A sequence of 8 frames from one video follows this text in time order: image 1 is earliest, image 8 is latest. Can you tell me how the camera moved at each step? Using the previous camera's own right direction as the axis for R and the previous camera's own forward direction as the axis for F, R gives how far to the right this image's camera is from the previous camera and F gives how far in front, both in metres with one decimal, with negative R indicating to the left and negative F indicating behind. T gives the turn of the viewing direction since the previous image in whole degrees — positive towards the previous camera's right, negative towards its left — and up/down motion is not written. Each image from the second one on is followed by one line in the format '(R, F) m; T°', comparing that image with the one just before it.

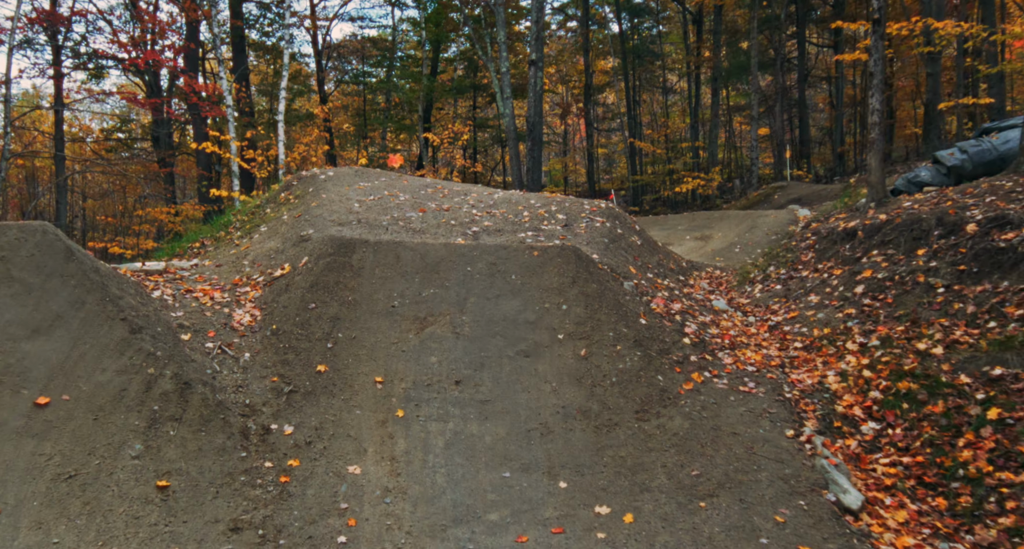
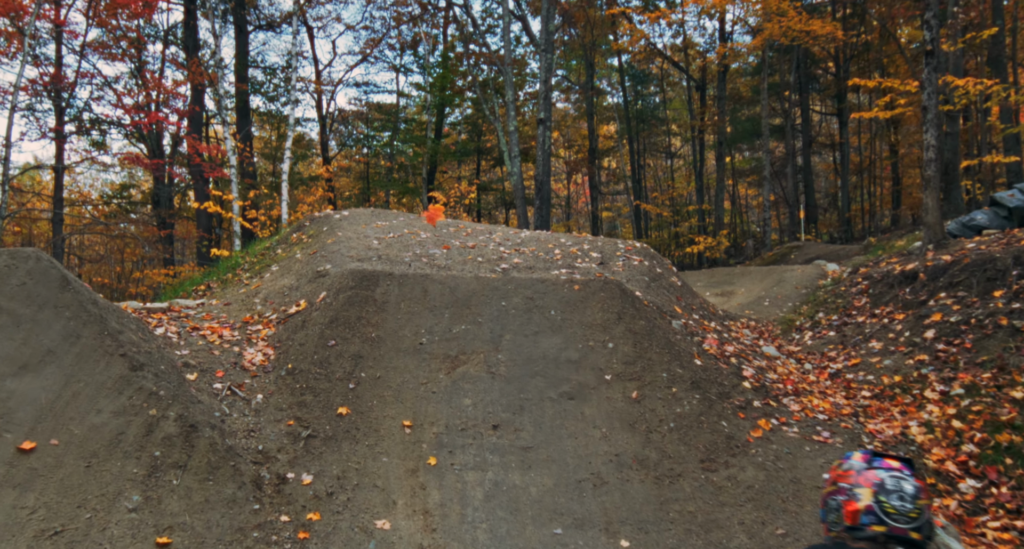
(-0.3, +0.5) m; 0°
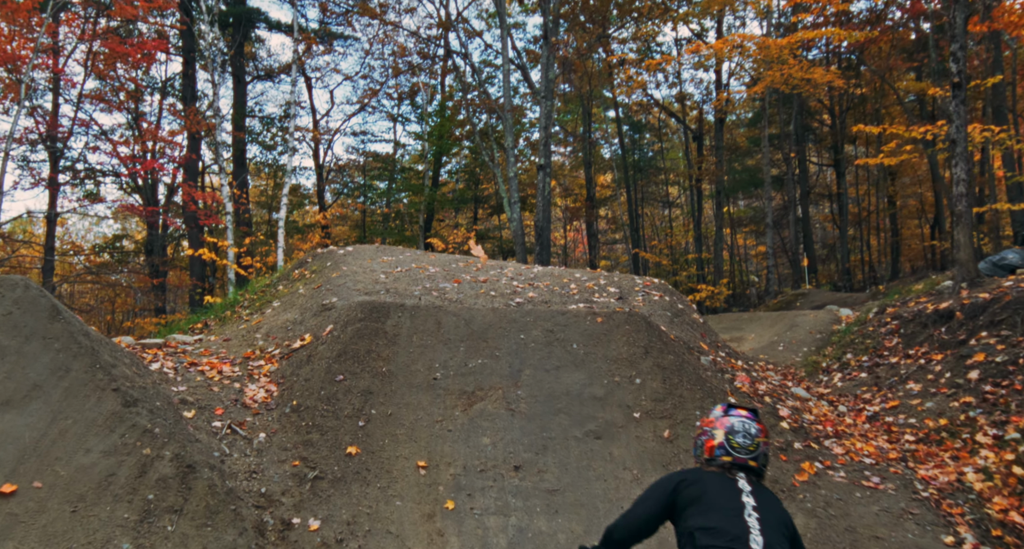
(-0.2, +0.3) m; +1°
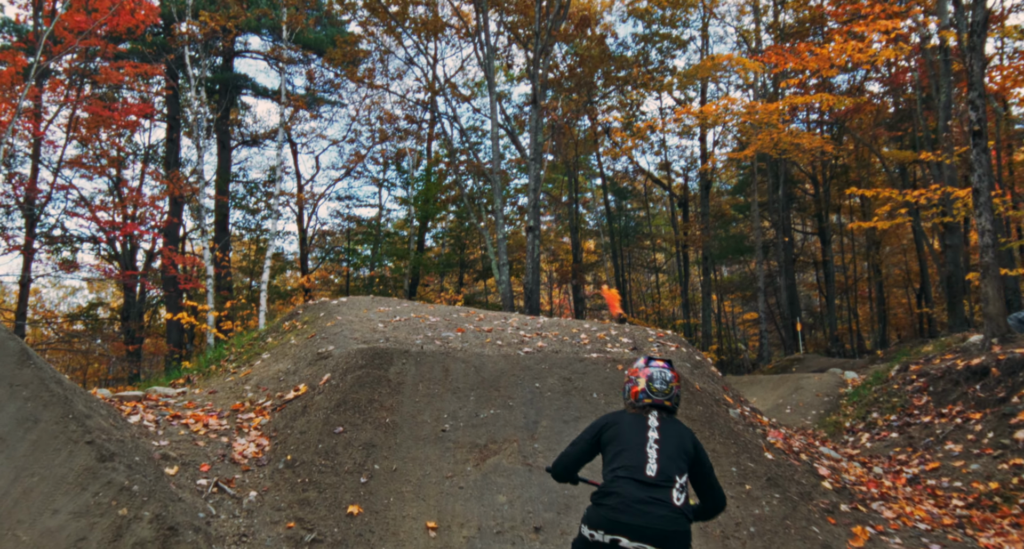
(-0.2, +0.3) m; +2°
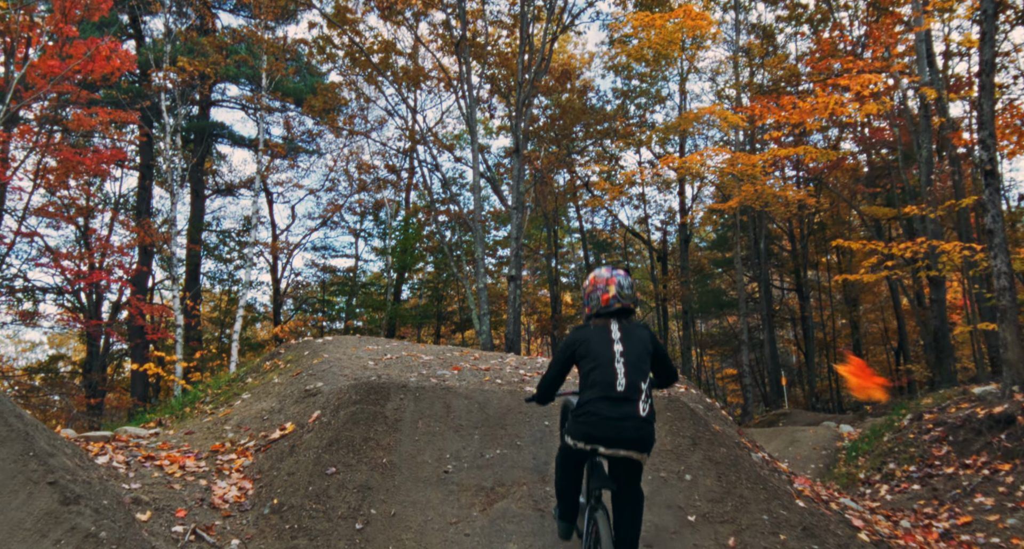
(-0.2, +0.3) m; +2°
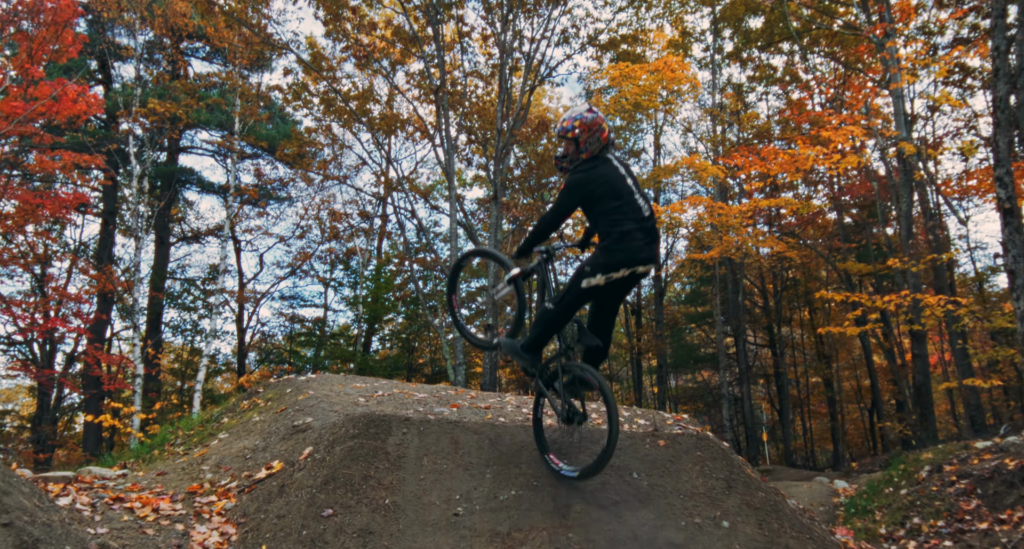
(-0.3, +0.3) m; +3°
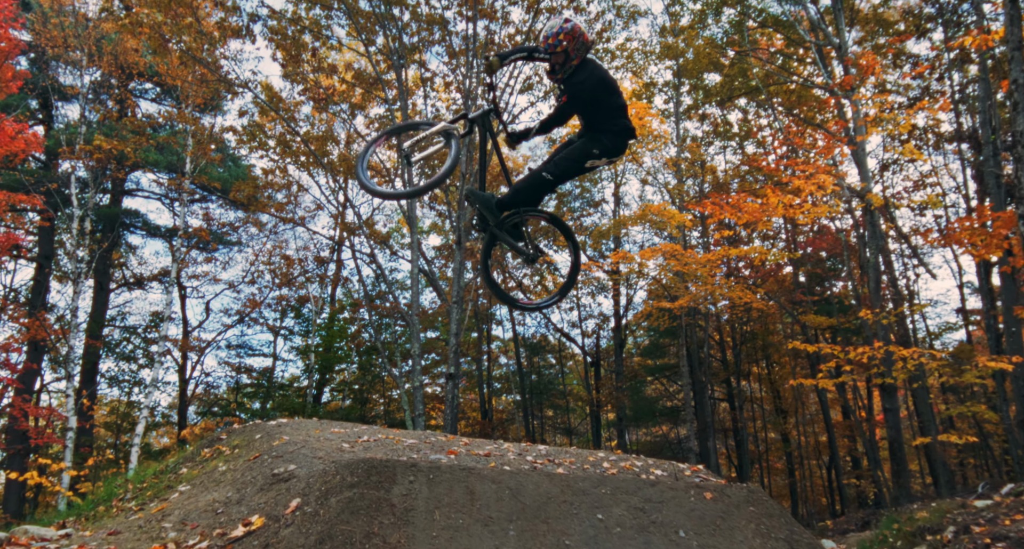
(-0.4, +0.5) m; +4°
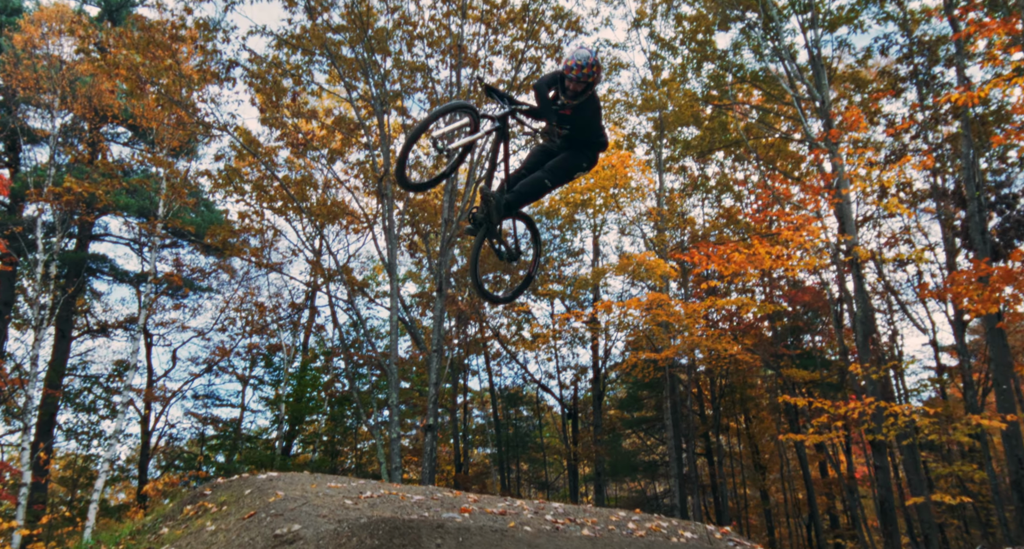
(-0.3, +0.3) m; +2°
